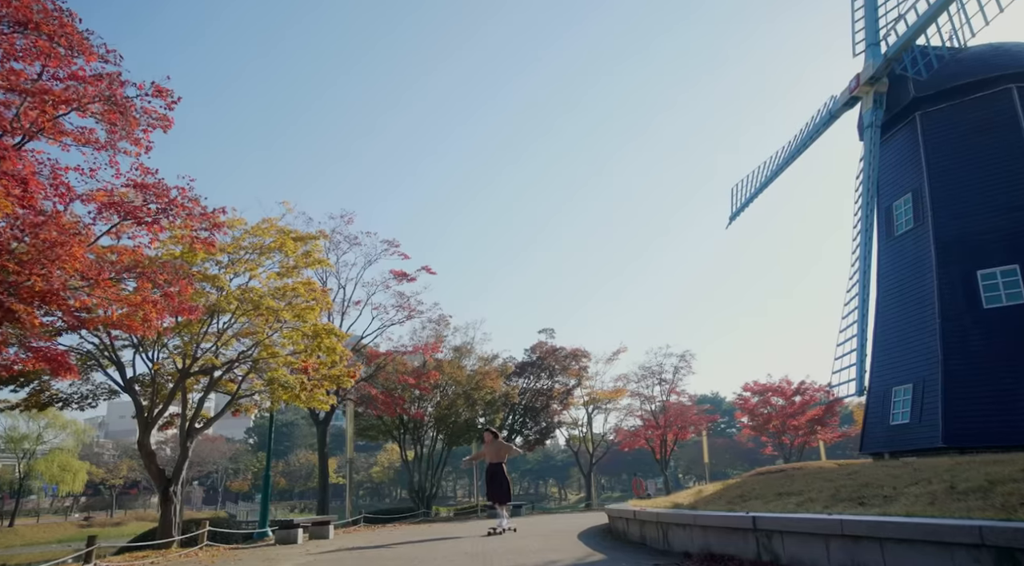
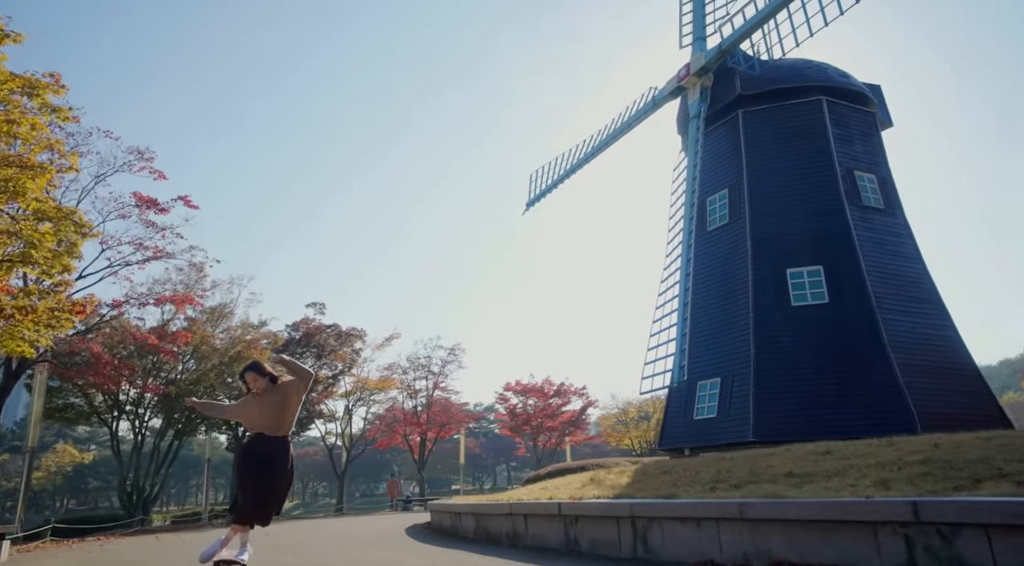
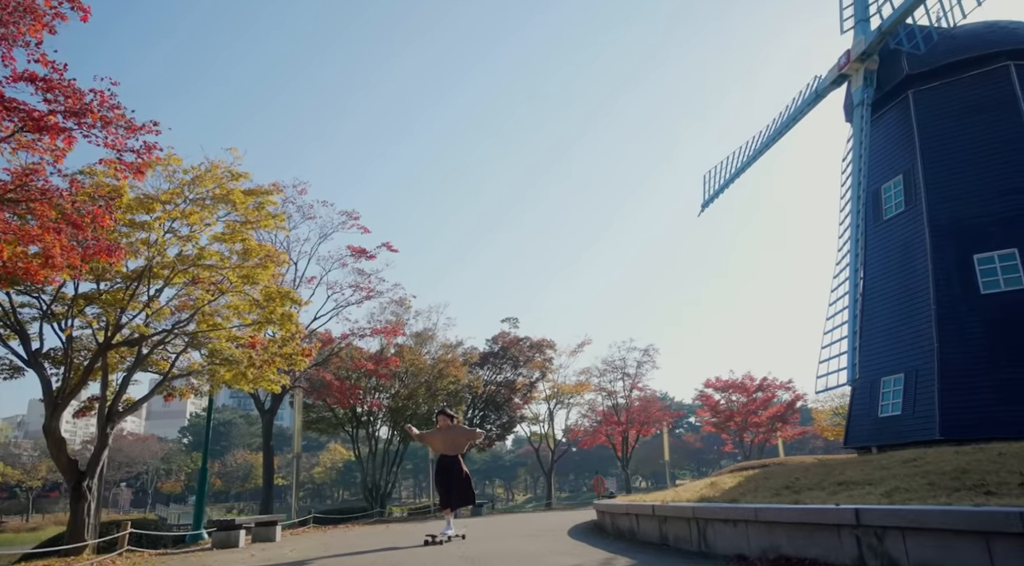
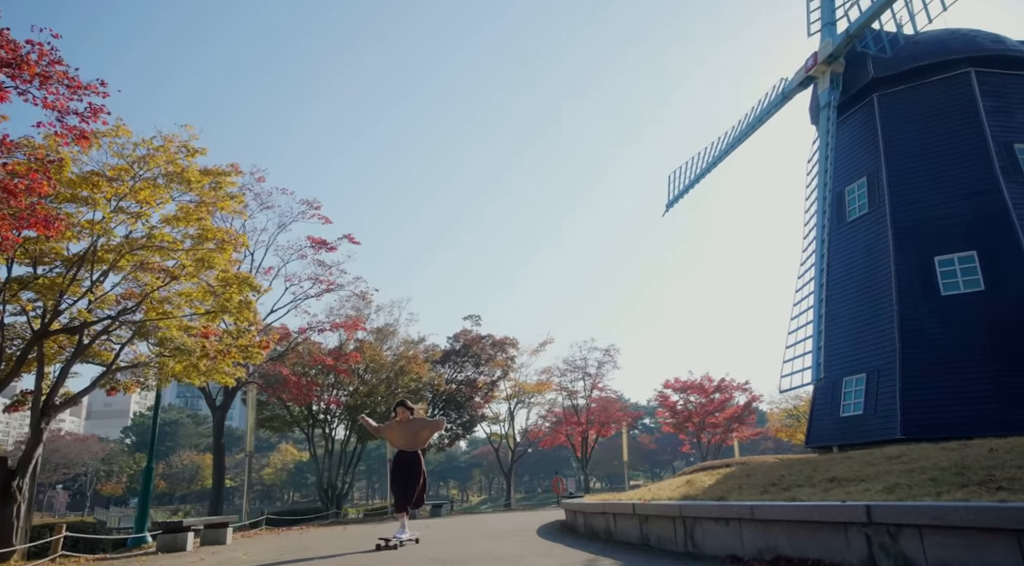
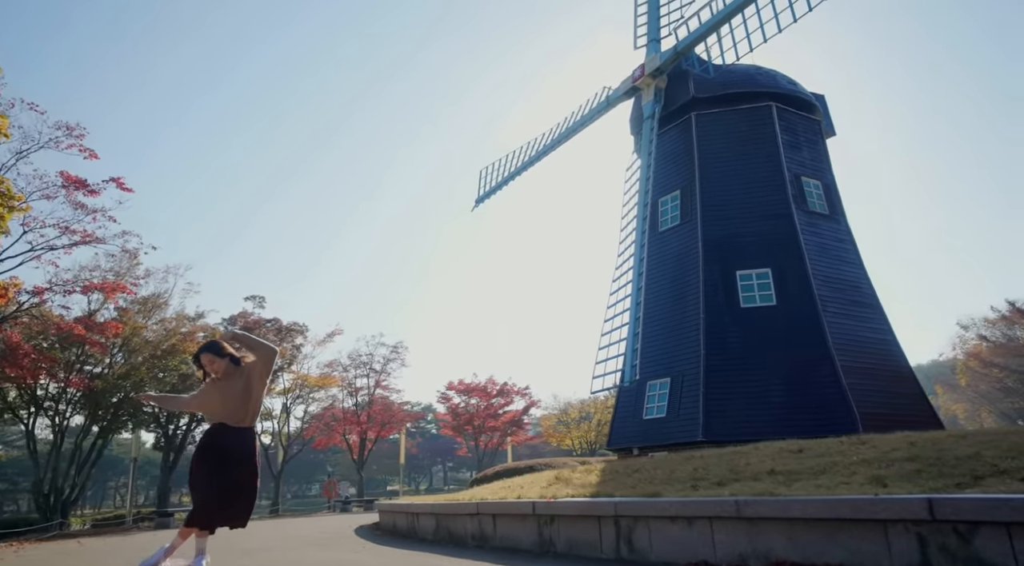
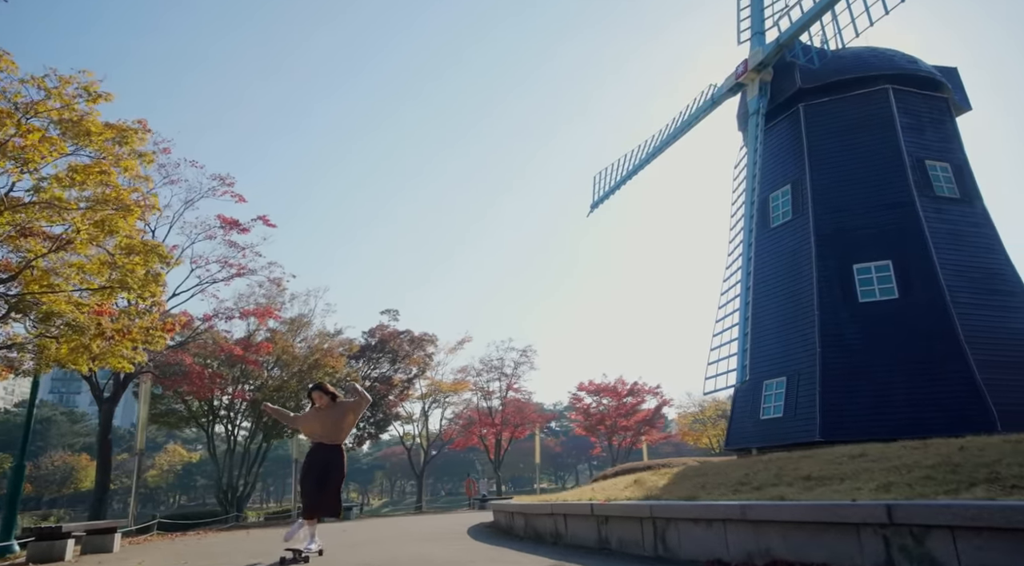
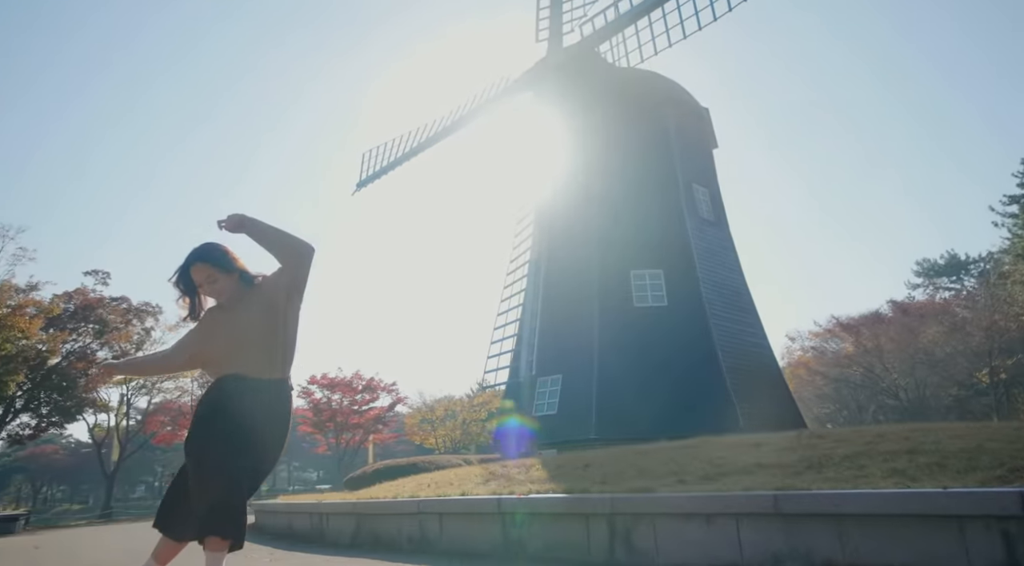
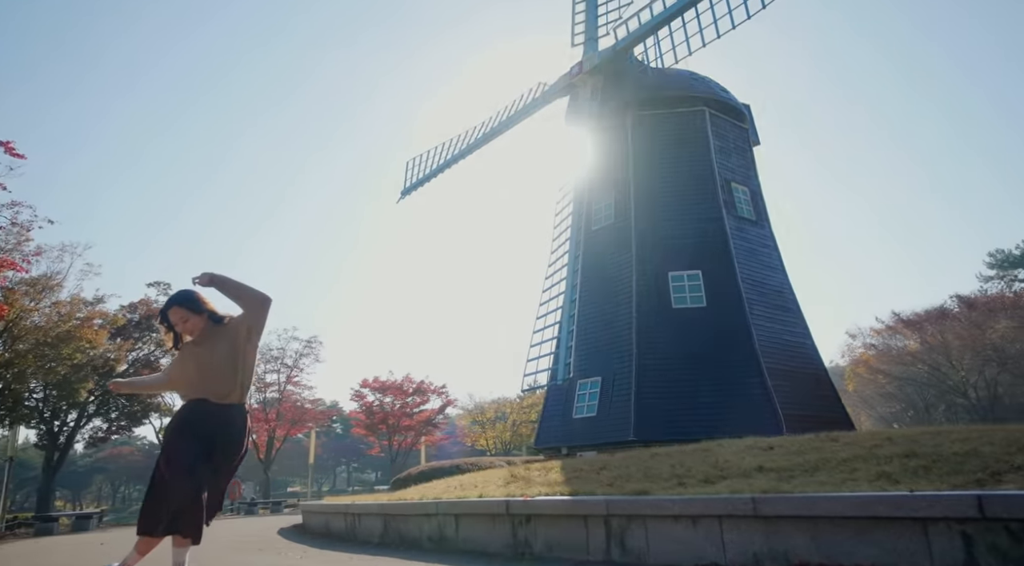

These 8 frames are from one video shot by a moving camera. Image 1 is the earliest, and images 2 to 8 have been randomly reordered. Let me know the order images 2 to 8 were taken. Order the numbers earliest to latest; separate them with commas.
3, 4, 6, 2, 5, 8, 7
